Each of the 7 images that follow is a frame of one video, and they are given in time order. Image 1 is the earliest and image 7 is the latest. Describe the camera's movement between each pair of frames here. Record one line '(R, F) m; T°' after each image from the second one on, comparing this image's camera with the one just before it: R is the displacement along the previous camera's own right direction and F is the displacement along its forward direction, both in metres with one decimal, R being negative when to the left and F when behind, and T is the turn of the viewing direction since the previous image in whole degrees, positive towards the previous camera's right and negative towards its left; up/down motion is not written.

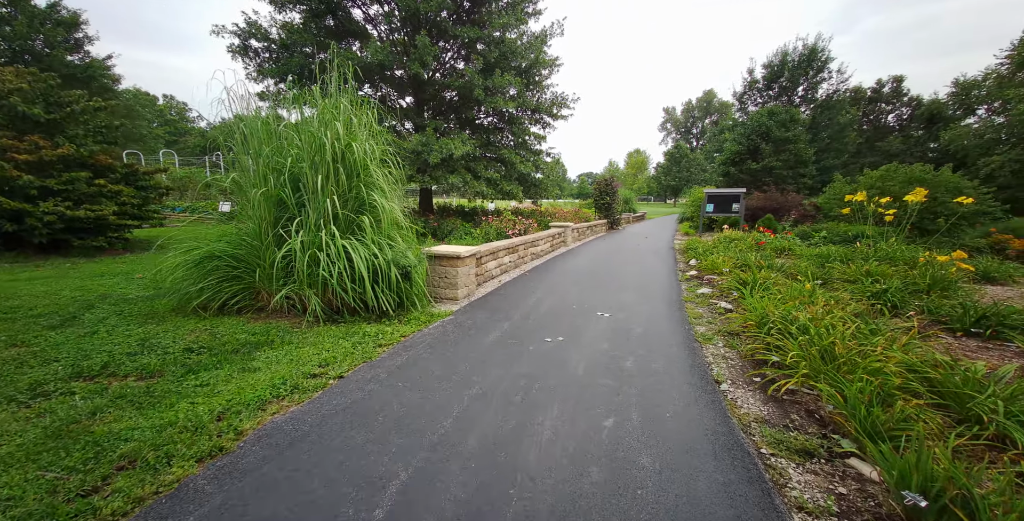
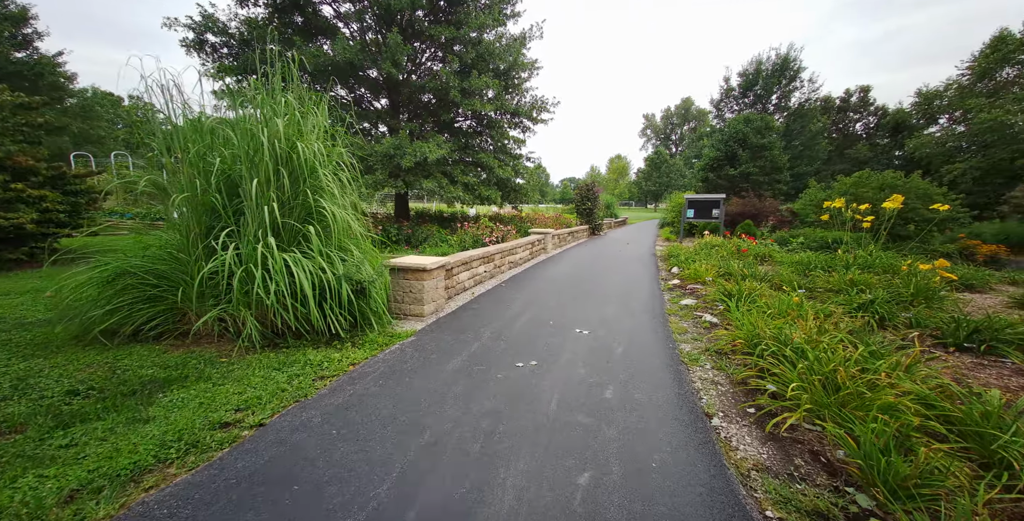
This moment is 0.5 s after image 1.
(+0.1, +0.3) m; +2°
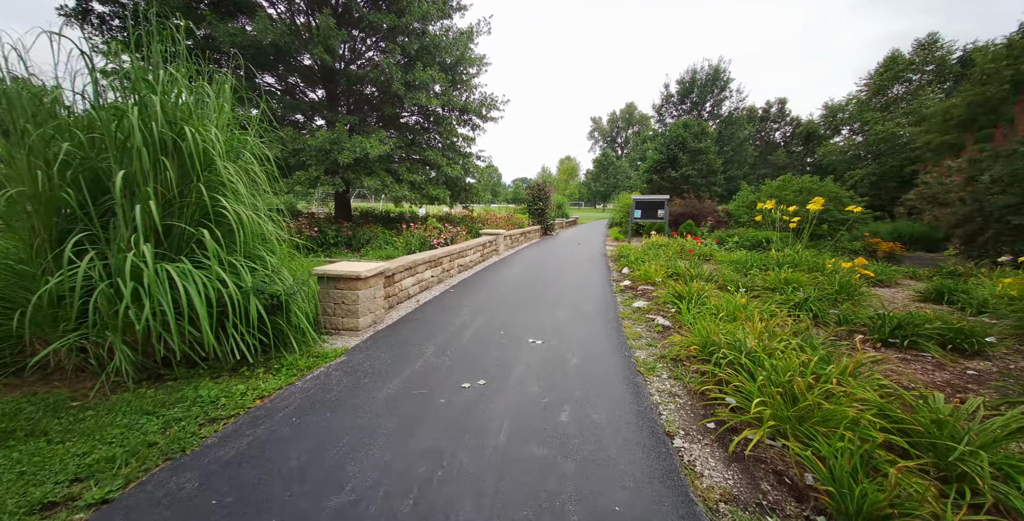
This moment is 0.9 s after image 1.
(+0.1, +0.3) m; +7°
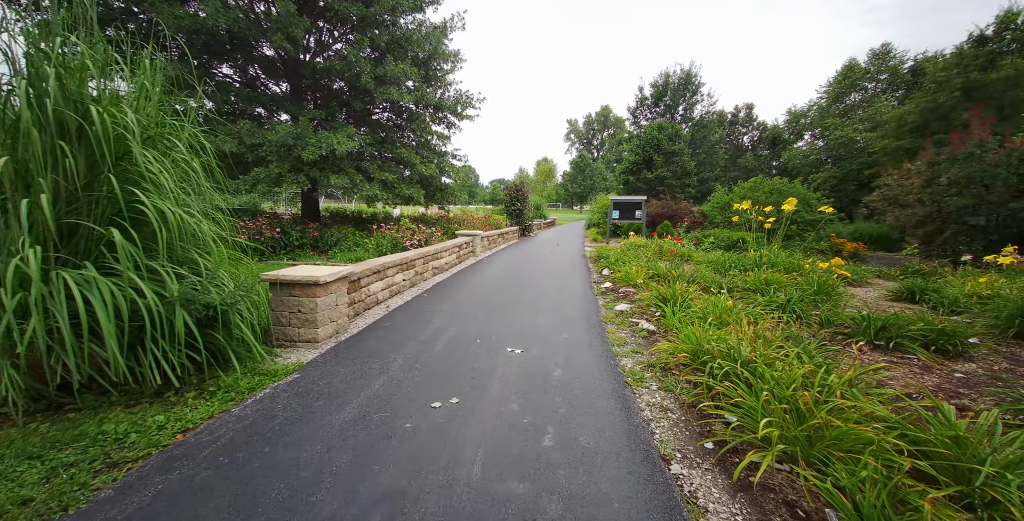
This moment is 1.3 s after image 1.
(0.0, +0.3) m; +3°
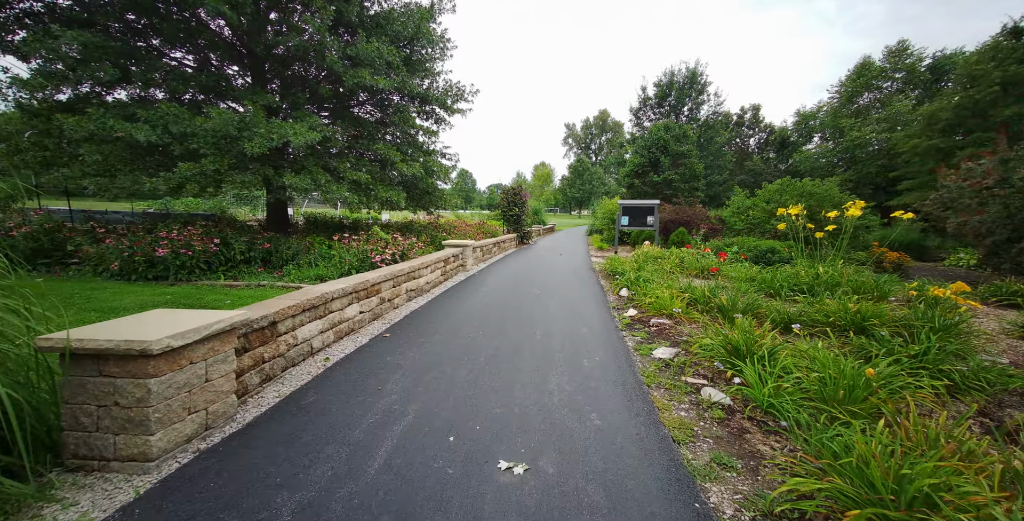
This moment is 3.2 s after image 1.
(0.0, +1.4) m; 0°
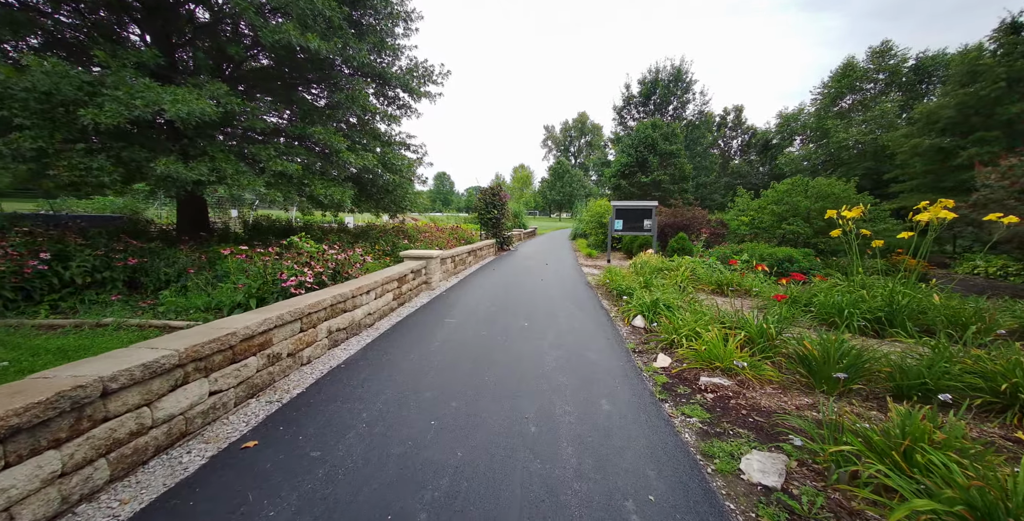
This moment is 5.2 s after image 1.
(0.0, +1.6) m; +3°
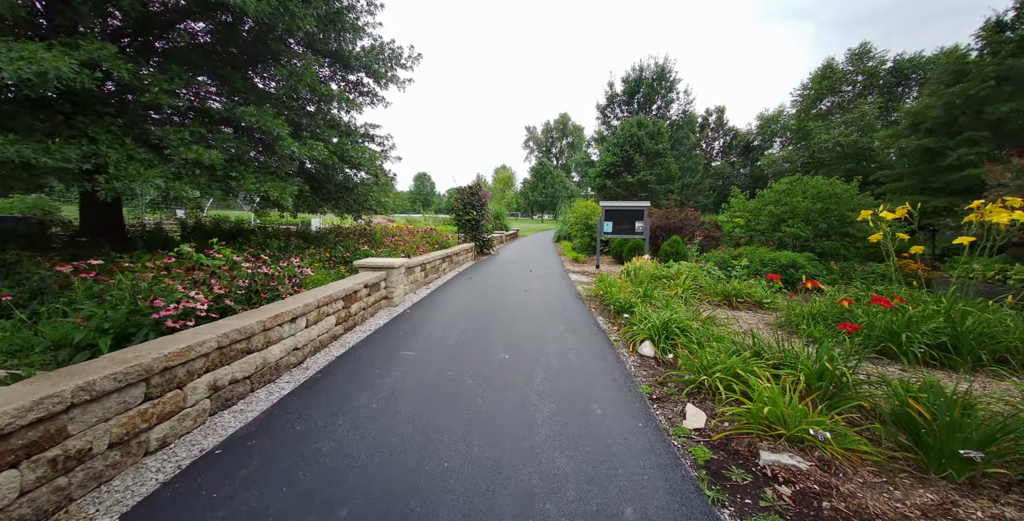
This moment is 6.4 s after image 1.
(+0.1, +1.0) m; +3°
